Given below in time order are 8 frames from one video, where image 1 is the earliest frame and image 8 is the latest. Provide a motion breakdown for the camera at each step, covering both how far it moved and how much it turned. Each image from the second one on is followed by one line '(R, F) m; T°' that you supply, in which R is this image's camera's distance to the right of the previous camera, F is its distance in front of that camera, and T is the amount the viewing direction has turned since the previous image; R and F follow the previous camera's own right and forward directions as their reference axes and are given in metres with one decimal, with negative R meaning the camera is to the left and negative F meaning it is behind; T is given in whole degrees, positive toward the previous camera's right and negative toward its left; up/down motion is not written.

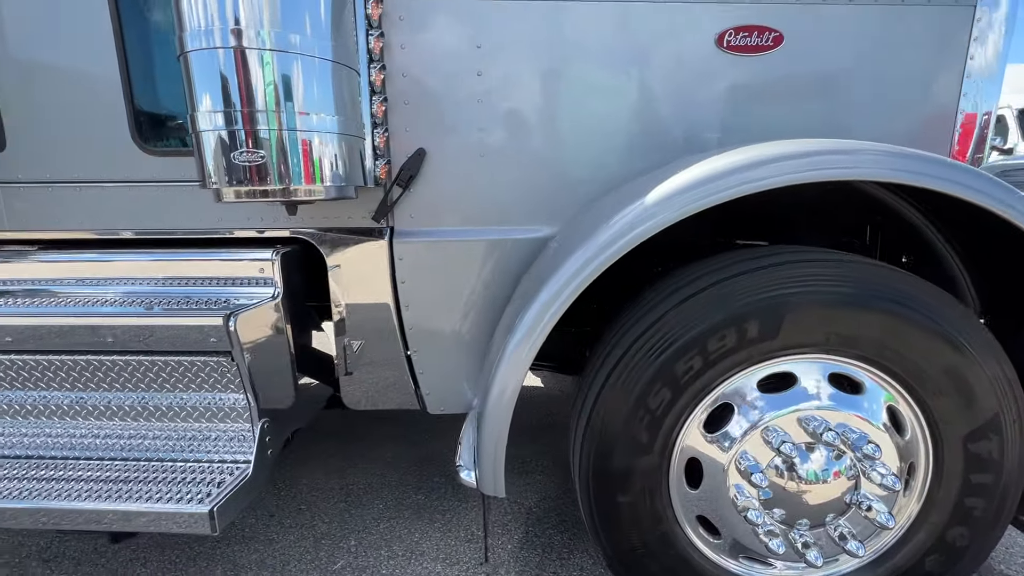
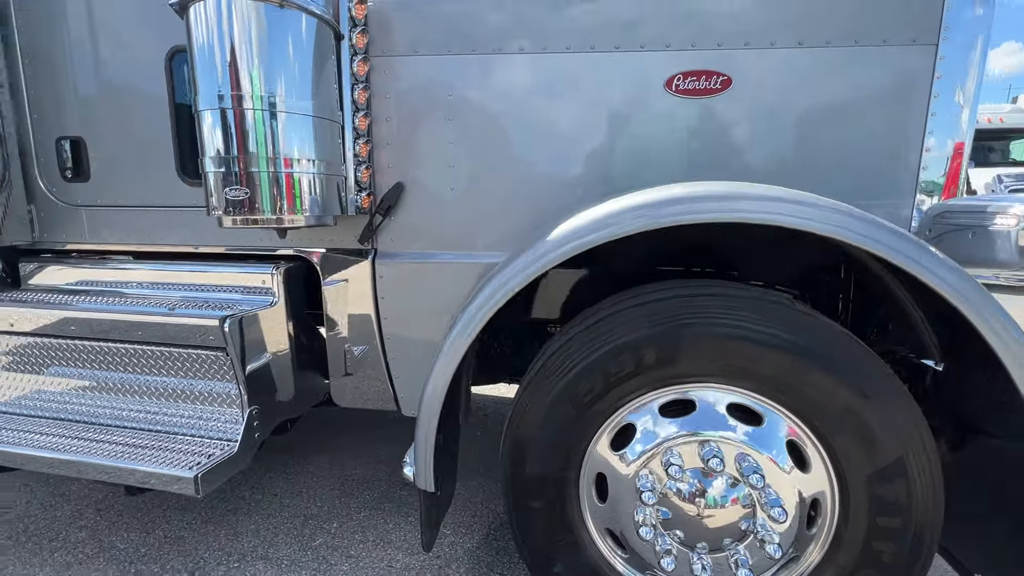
(+0.4, -0.1) m; -9°
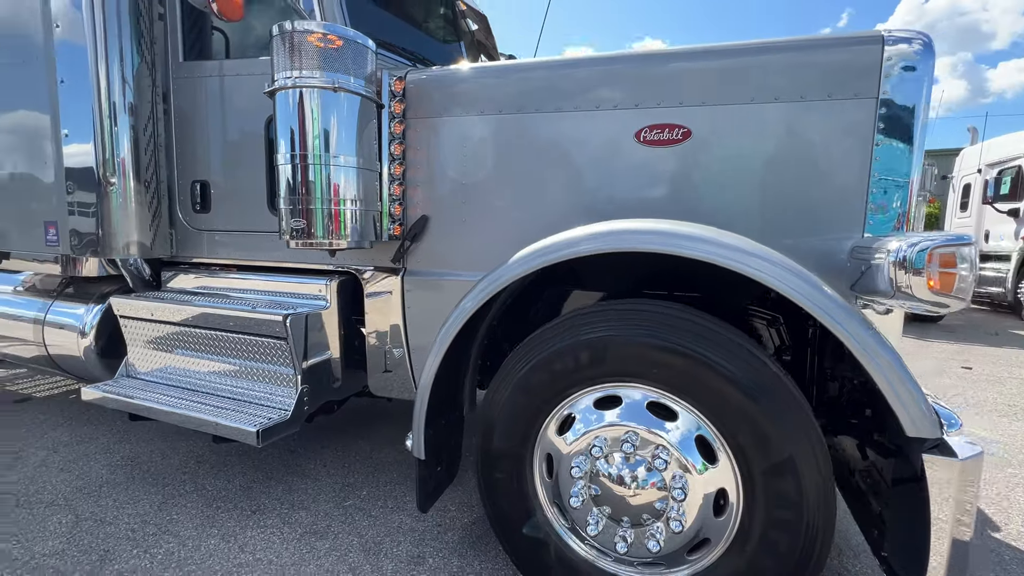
(+0.4, -0.3) m; -10°
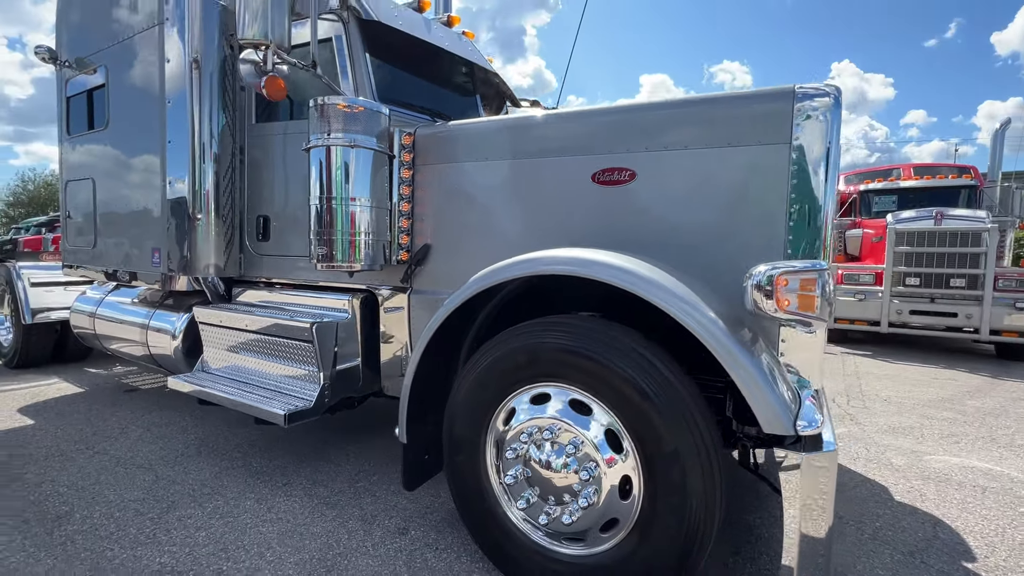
(+0.5, -0.3) m; -8°
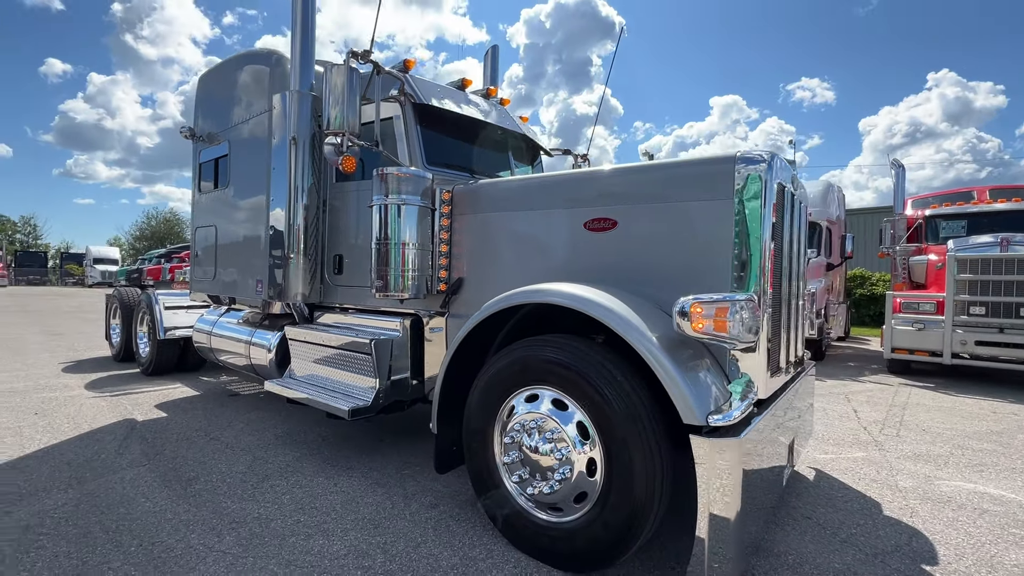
(+0.3, -0.6) m; -8°
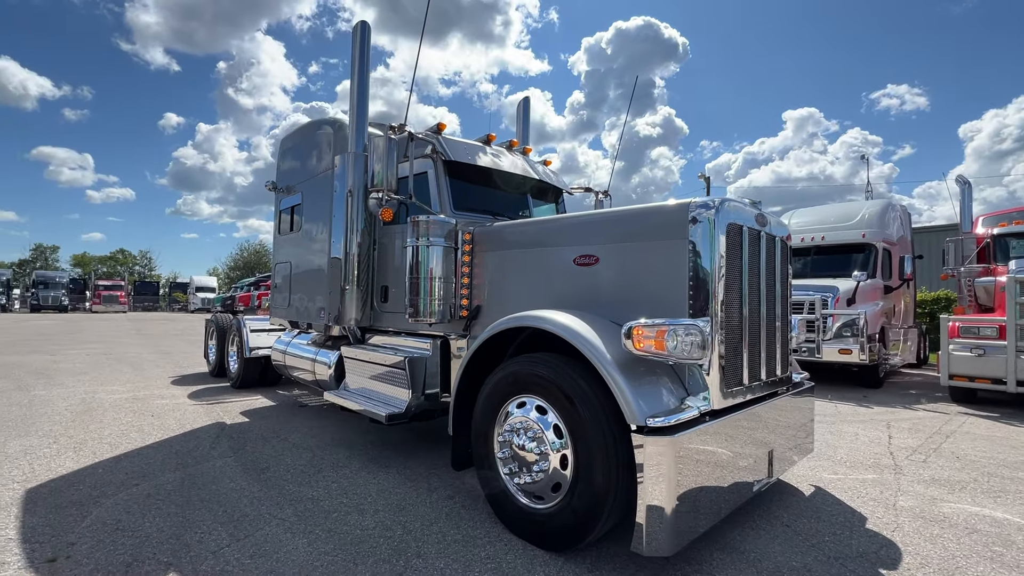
(+0.4, -0.5) m; -8°
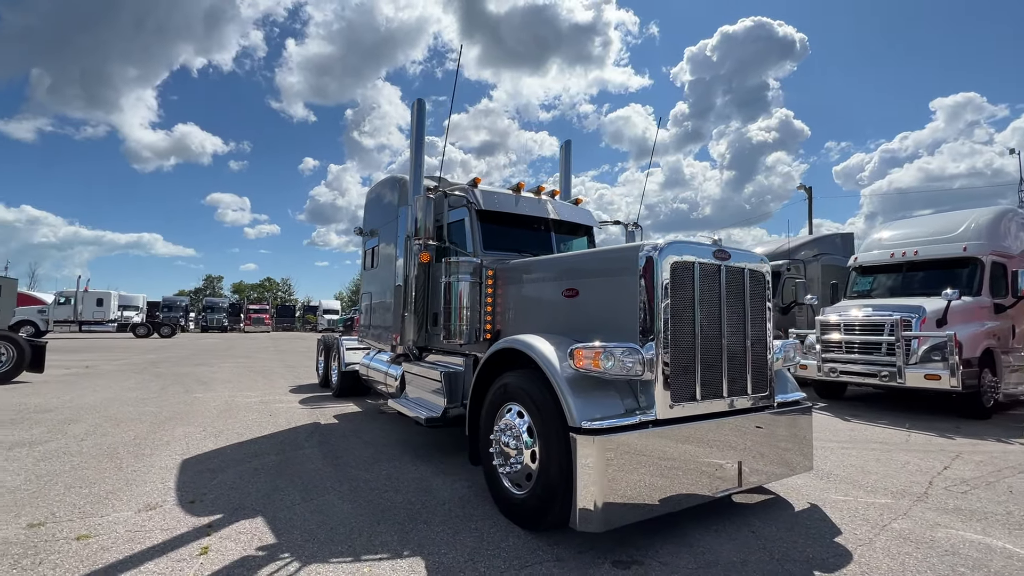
(+0.9, -0.7) m; -12°
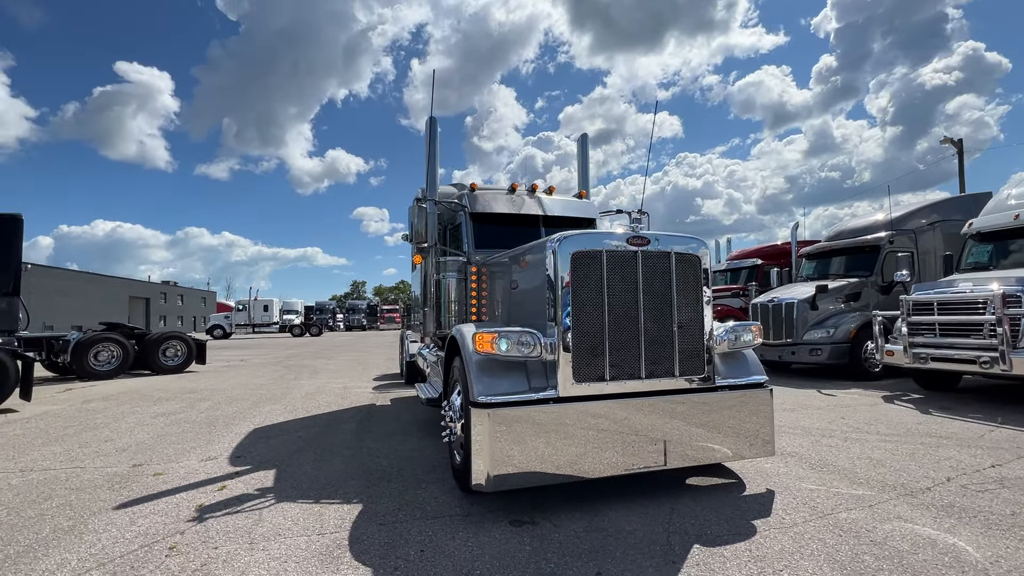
(+1.6, -0.3) m; -15°
